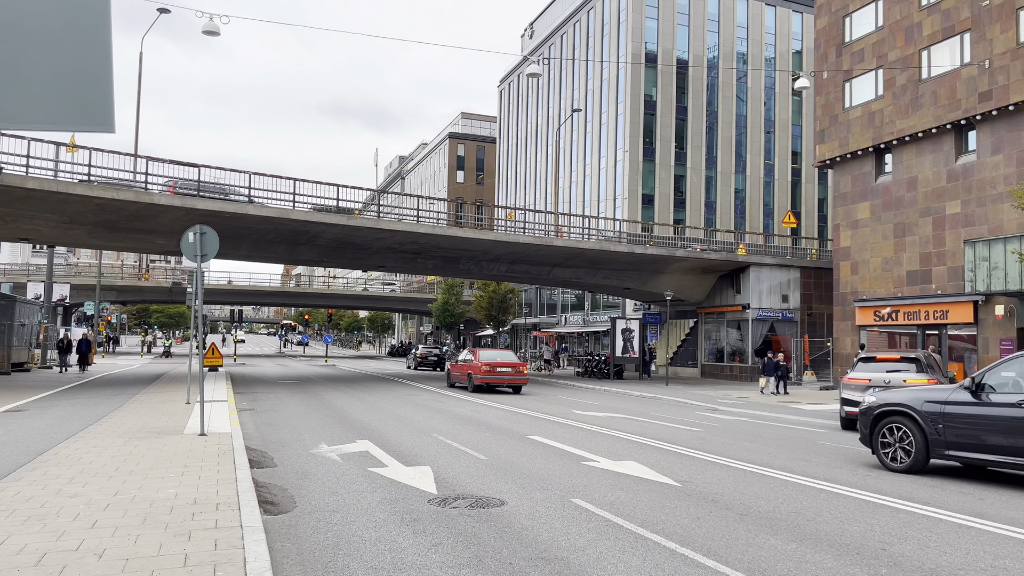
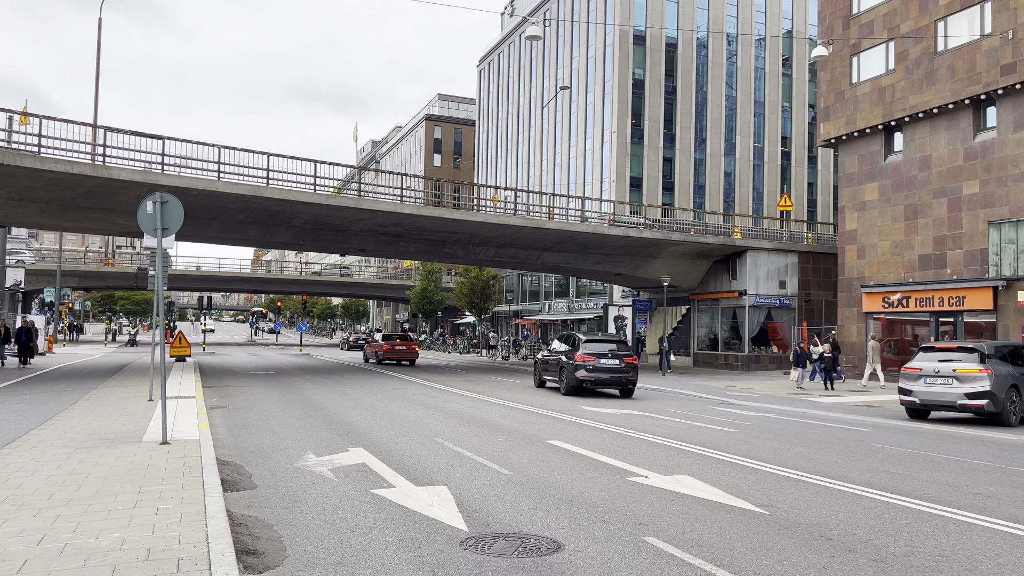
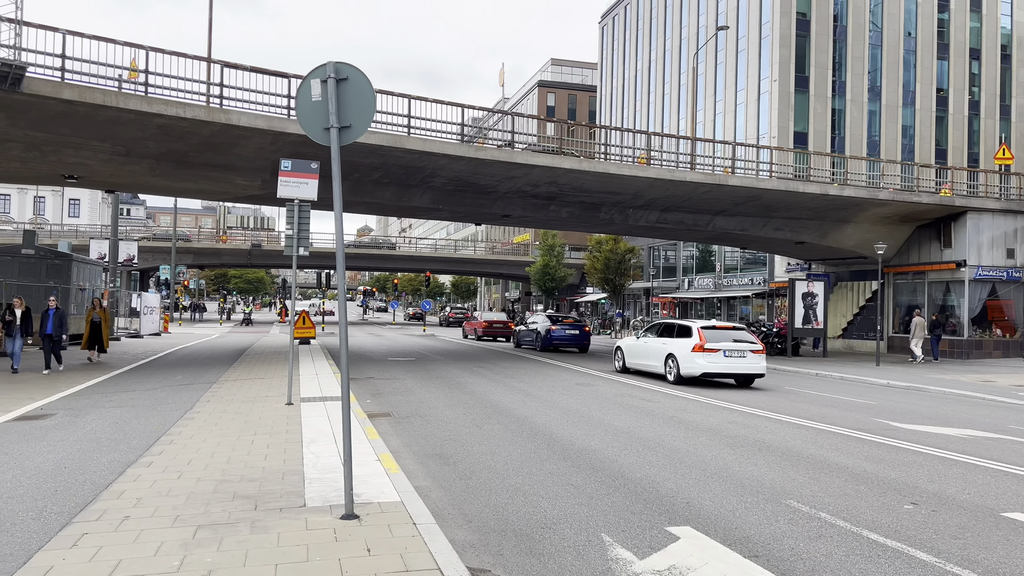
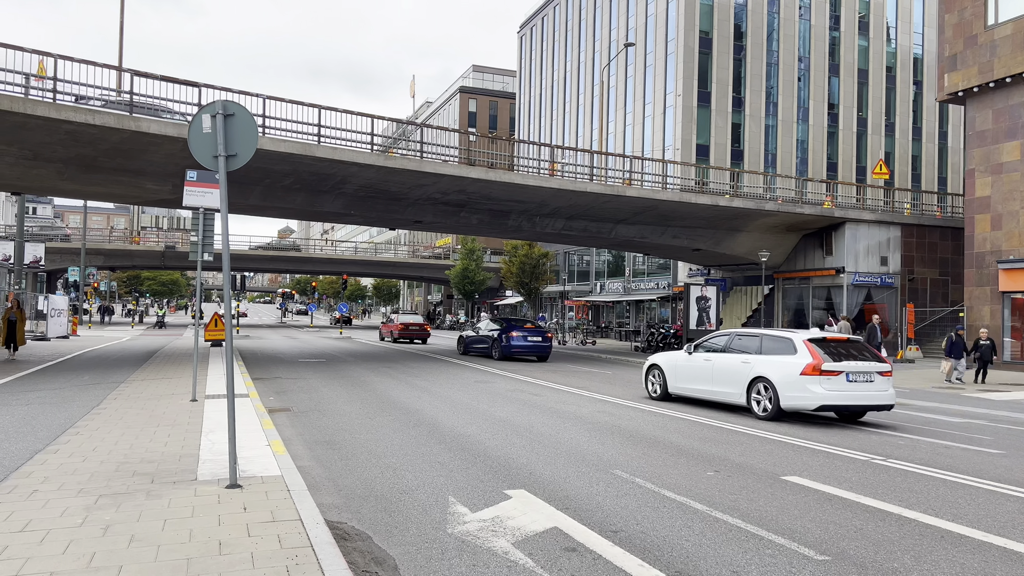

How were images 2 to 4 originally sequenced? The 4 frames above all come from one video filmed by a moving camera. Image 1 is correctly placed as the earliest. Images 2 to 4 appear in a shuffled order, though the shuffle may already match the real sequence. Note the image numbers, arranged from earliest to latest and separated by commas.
2, 4, 3
